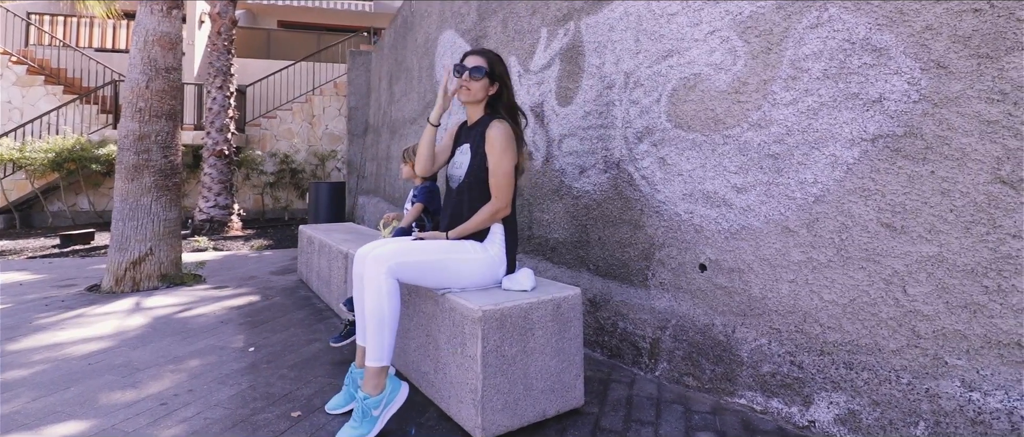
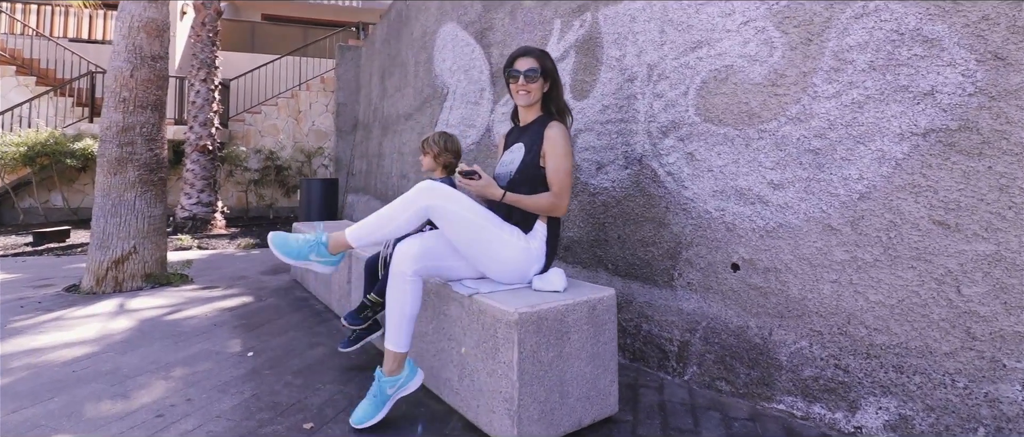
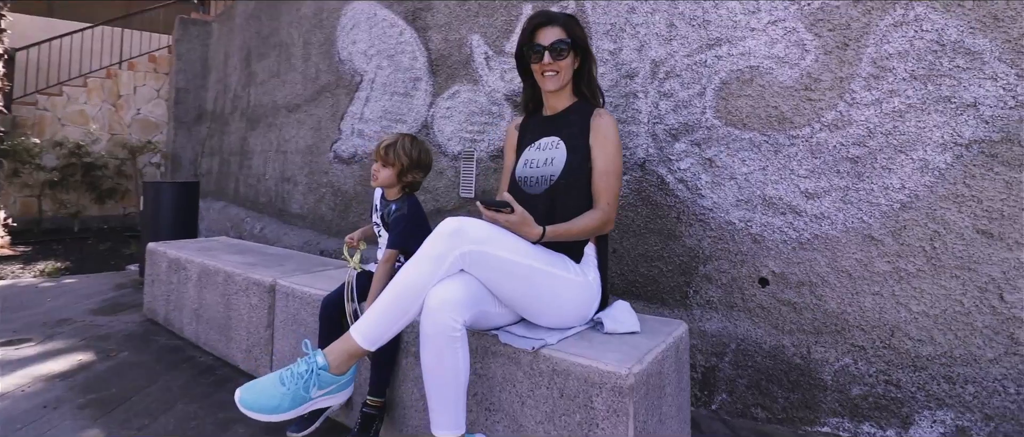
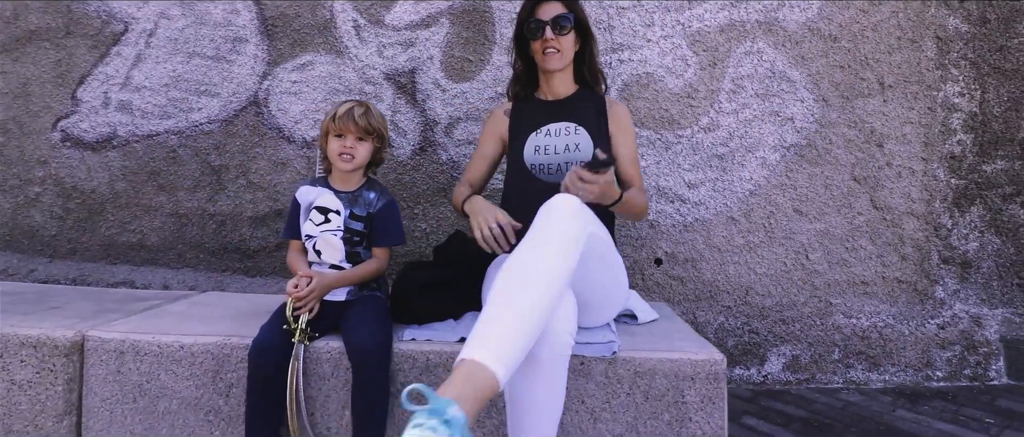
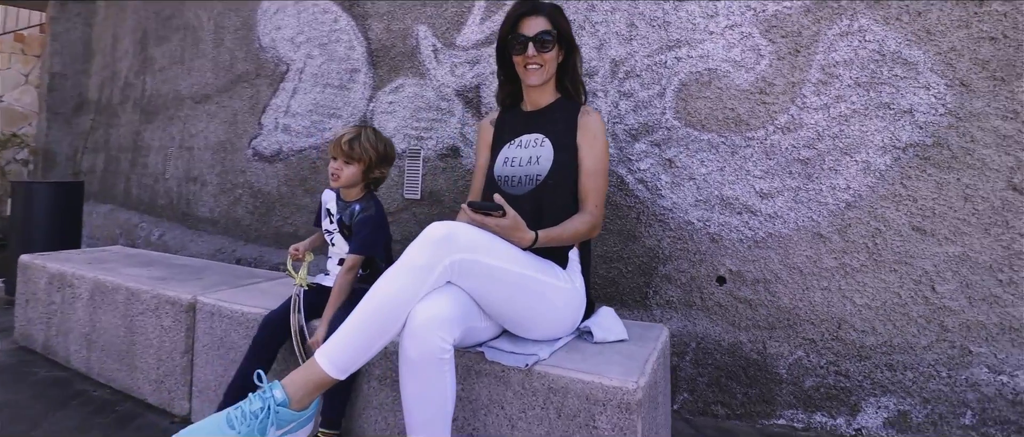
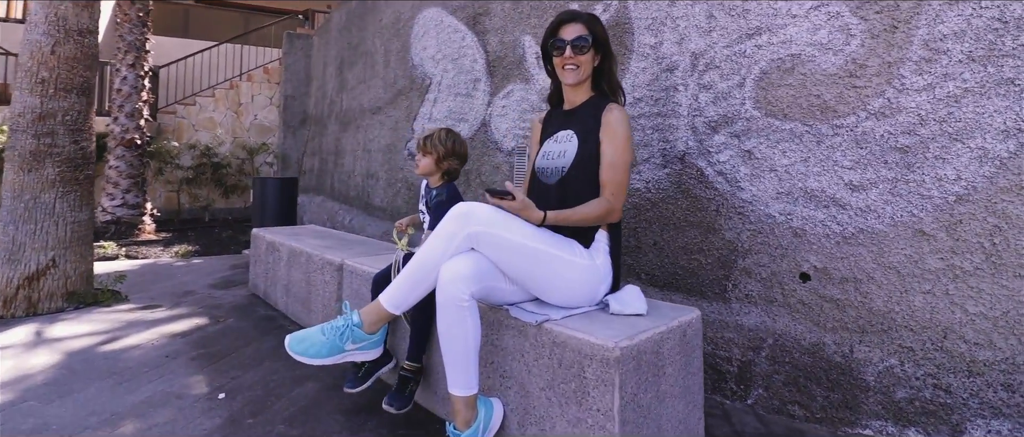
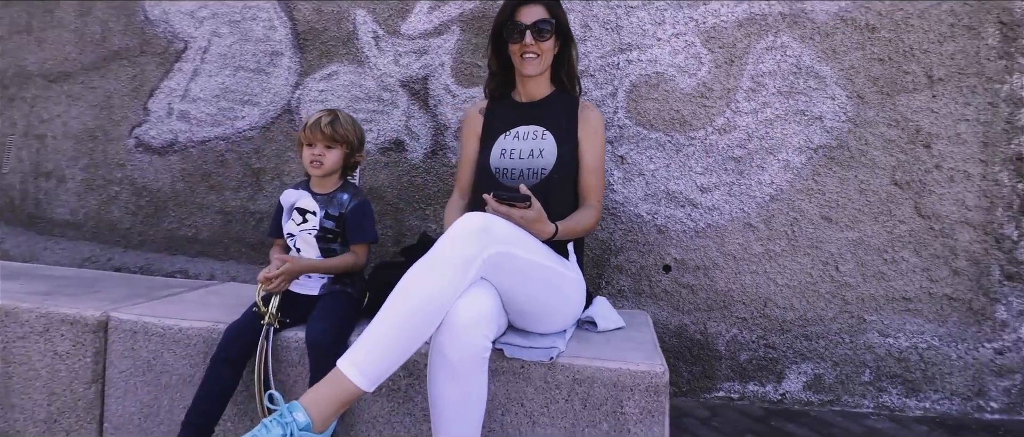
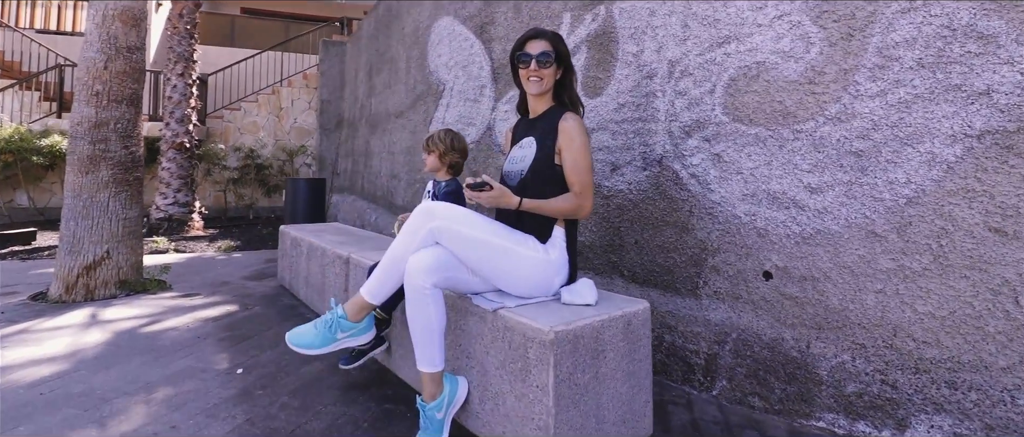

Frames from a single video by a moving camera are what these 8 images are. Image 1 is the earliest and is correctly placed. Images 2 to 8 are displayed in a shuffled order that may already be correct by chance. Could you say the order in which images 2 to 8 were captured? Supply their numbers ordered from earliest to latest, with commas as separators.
2, 8, 6, 3, 5, 7, 4
